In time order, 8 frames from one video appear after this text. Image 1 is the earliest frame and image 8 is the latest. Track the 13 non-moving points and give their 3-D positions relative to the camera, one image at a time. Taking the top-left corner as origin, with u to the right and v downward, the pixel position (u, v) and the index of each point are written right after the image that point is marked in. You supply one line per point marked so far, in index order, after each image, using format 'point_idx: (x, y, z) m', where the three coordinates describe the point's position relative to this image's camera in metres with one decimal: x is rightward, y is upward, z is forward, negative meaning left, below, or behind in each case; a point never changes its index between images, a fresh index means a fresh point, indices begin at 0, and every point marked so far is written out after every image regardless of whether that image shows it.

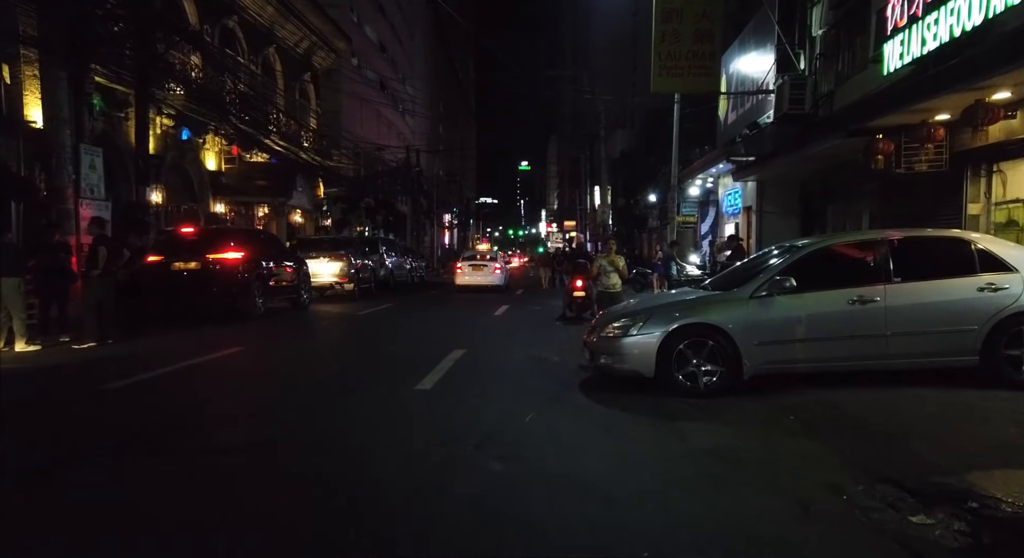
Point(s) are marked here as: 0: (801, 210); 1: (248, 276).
0: (+7.6, +1.8, +18.9) m
1: (-5.6, +0.1, +15.1) m
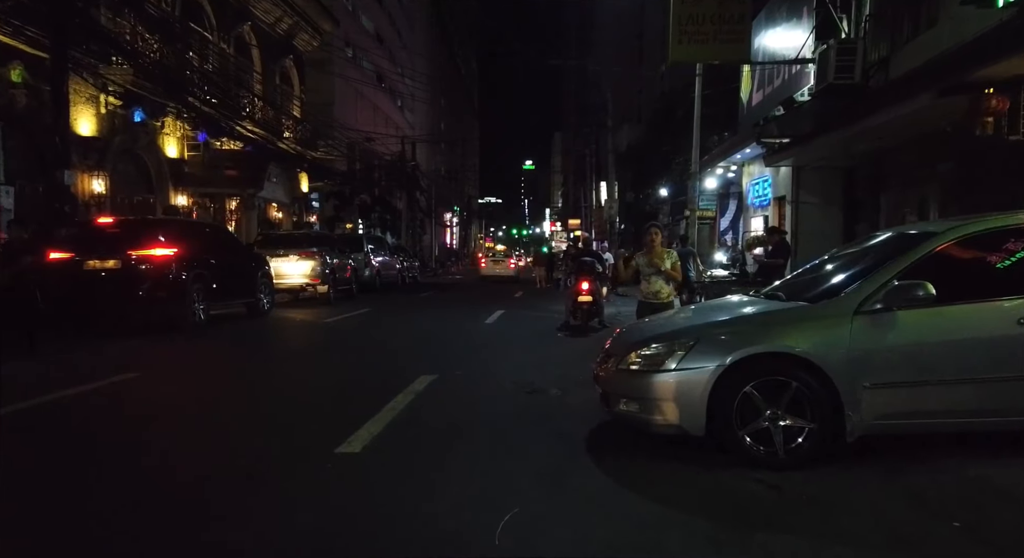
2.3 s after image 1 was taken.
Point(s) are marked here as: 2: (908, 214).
0: (+7.4, +1.8, +16.2) m
1: (-5.7, 0.0, +12.4) m
2: (+7.6, +1.2, +13.7) m
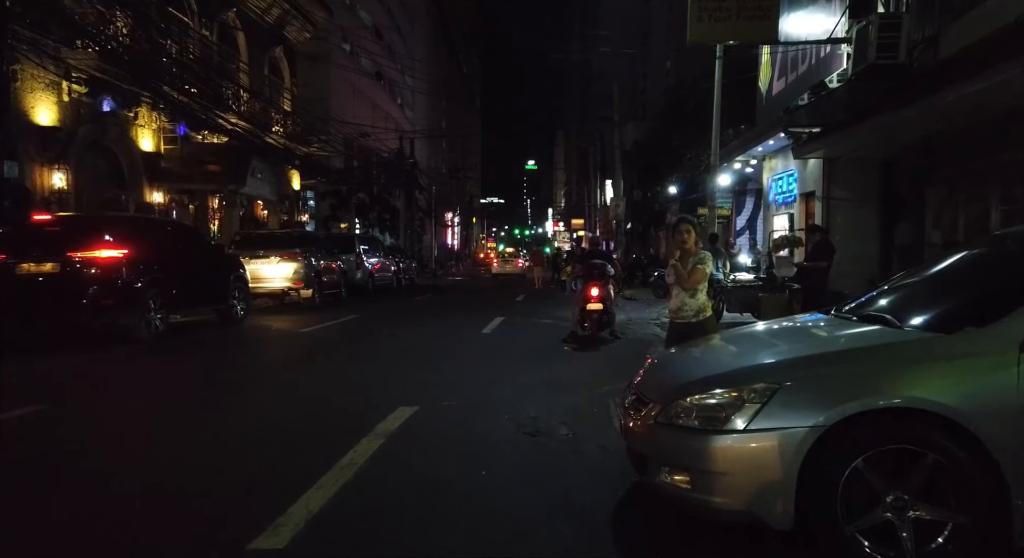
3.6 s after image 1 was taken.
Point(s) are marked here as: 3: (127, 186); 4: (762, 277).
0: (+7.5, +1.7, +14.6) m
1: (-5.7, -0.1, +10.9) m
2: (+7.6, +1.2, +12.1) m
3: (-10.5, +2.5, +19.7) m
4: (+5.0, 0.0, +14.4) m
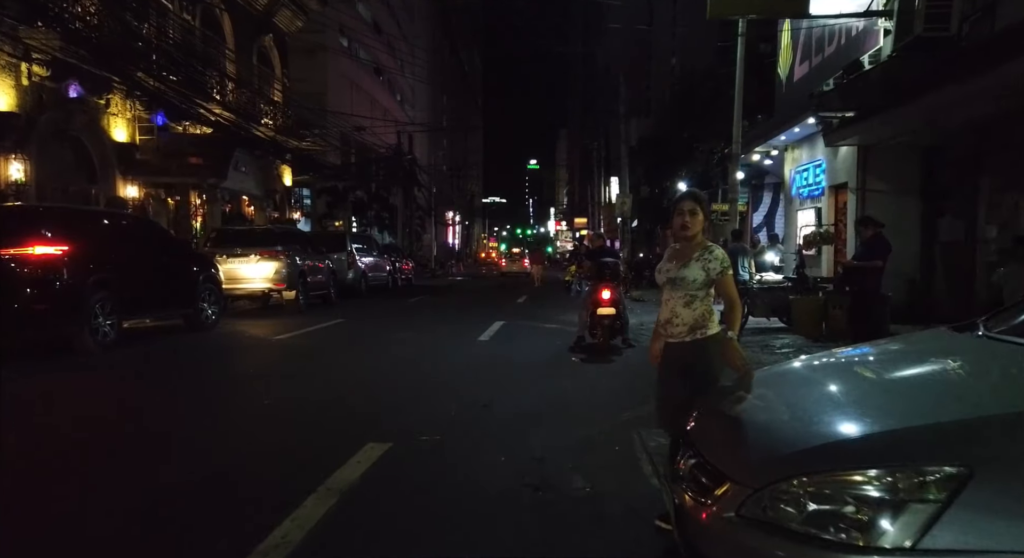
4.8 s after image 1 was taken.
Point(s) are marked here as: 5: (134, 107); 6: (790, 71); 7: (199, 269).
0: (+7.5, +1.7, +13.2) m
1: (-5.7, -0.1, +9.5) m
2: (+7.6, +1.1, +10.6) m
3: (-10.5, +2.5, +18.3) m
4: (+5.0, 0.0, +13.0) m
5: (-10.1, +4.6, +19.4) m
6: (+7.2, +5.4, +18.7) m
7: (-5.5, +0.2, +12.7) m
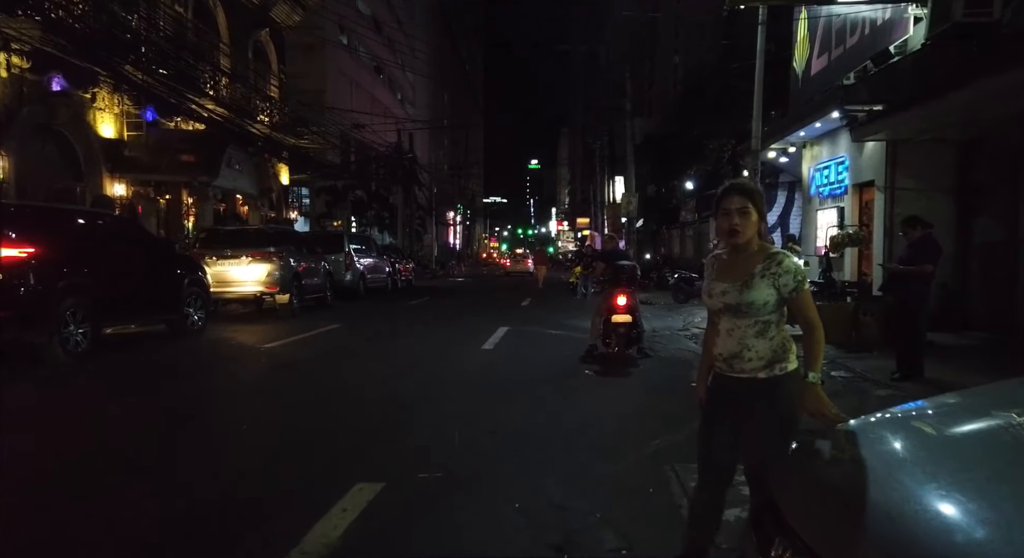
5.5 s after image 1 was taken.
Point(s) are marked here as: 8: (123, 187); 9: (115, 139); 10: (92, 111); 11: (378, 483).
0: (+7.6, +1.6, +12.3) m
1: (-5.6, -0.1, +8.7) m
2: (+7.7, +1.1, +9.8) m
3: (-10.4, +2.5, +17.5) m
4: (+5.1, 0.0, +12.2) m
5: (-10.0, +4.6, +18.6) m
6: (+7.3, +5.3, +17.9) m
7: (-5.4, +0.1, +11.9) m
8: (-10.3, +2.4, +19.0) m
9: (-10.2, +3.6, +18.5) m
10: (-10.3, +4.1, +17.6) m
11: (-0.9, -1.4, +4.8) m
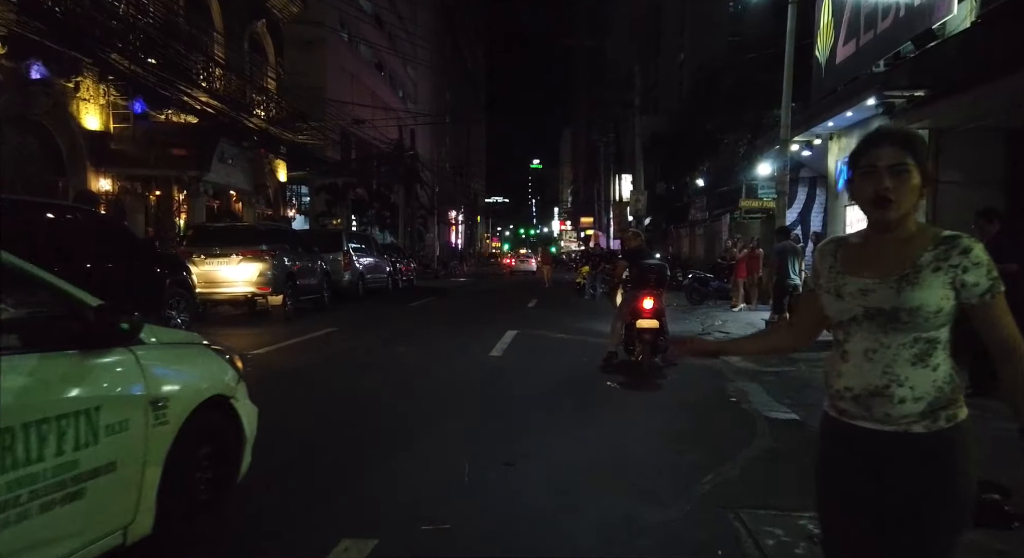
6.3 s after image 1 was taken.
0: (+7.7, +1.6, +11.4) m
1: (-5.5, -0.1, +7.7) m
2: (+7.8, +1.1, +8.9) m
3: (-10.2, +2.5, +16.5) m
4: (+5.3, 0.0, +11.2) m
5: (-9.9, +4.6, +17.7) m
6: (+7.5, +5.3, +16.9) m
7: (-5.2, +0.1, +10.9) m
8: (-10.1, +2.4, +18.1) m
9: (-10.0, +3.6, +17.6) m
10: (-10.1, +4.1, +16.7) m
11: (-0.7, -1.4, +3.9) m
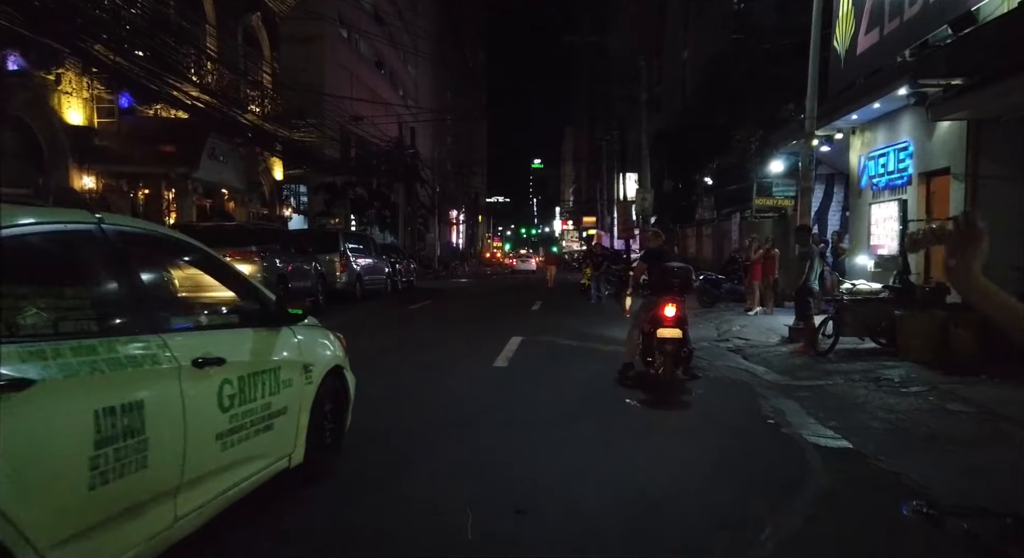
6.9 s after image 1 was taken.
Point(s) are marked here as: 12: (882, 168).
0: (+7.8, +1.5, +10.5) m
1: (-5.4, -0.2, +6.9) m
2: (+7.9, +1.0, +8.0) m
3: (-10.1, +2.4, +15.7) m
4: (+5.3, -0.1, +10.3) m
5: (-9.8, +4.5, +16.8) m
6: (+7.6, +5.3, +16.0) m
7: (-5.1, +0.1, +10.1) m
8: (-10.0, +2.4, +17.2) m
9: (-9.9, +3.6, +16.8) m
10: (-10.0, +4.1, +15.9) m
11: (-0.7, -1.4, +3.0) m
12: (+6.9, +2.1, +13.4) m
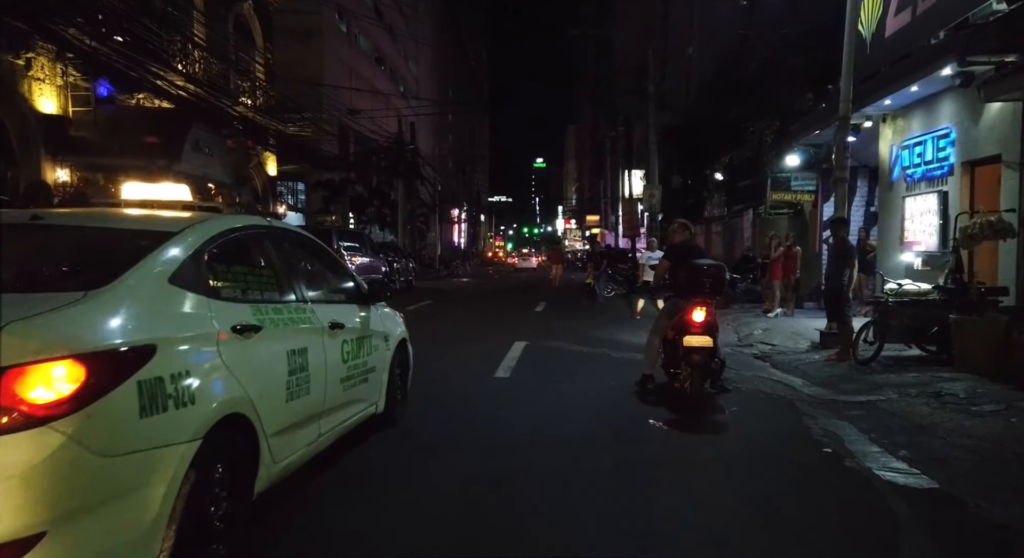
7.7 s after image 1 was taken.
0: (+7.9, +1.5, +9.4) m
1: (-5.4, -0.2, +5.9) m
2: (+7.9, +1.0, +6.9) m
3: (-10.1, +2.4, +14.7) m
4: (+5.4, -0.1, +9.3) m
5: (-9.7, +4.5, +15.8) m
6: (+7.6, +5.3, +14.9) m
7: (-5.1, +0.1, +9.1) m
8: (-9.9, +2.4, +16.2) m
9: (-9.9, +3.6, +15.7) m
10: (-9.9, +4.1, +14.8) m
11: (-0.7, -1.4, +2.0) m
12: (+6.9, +2.1, +12.3) m
